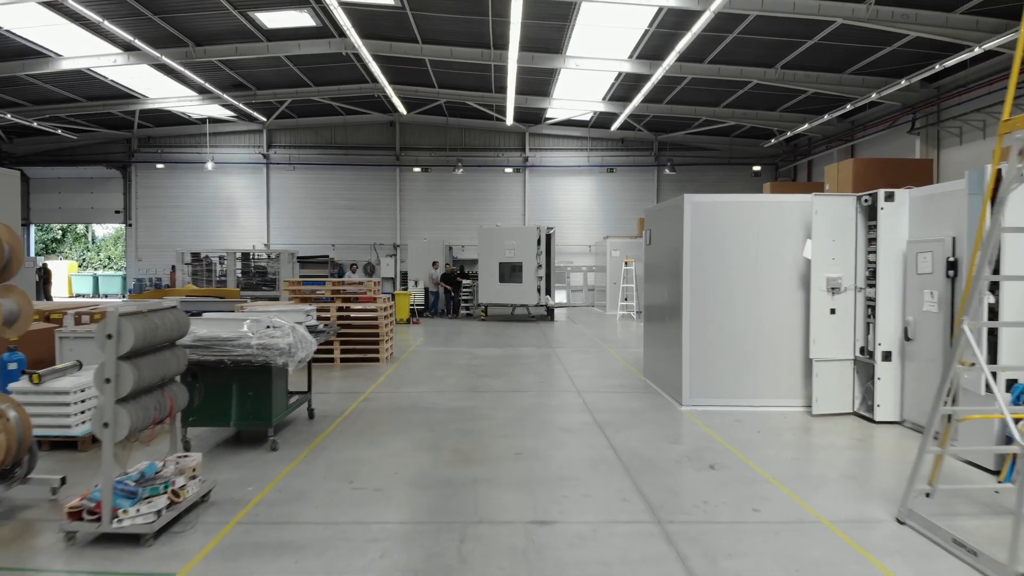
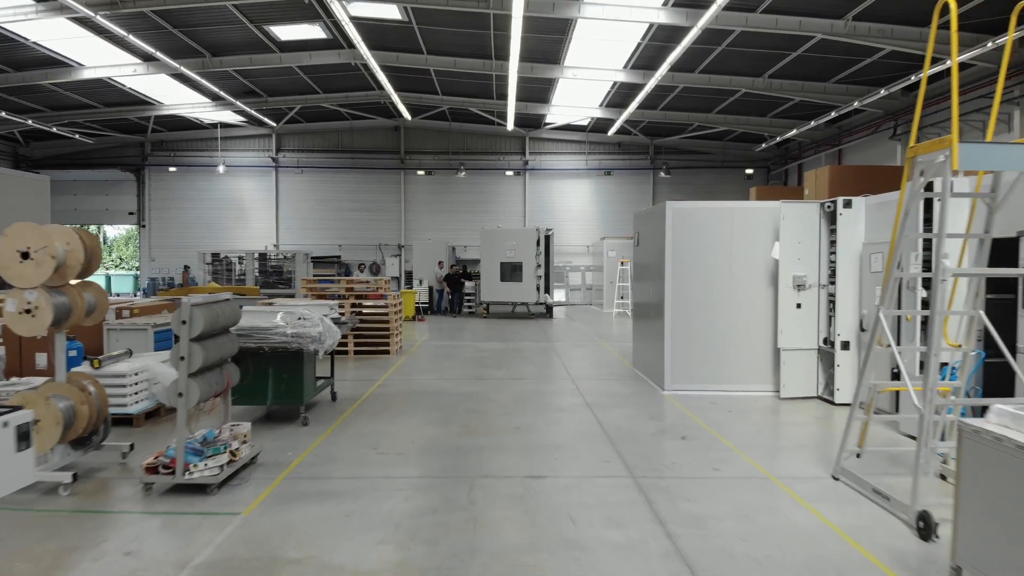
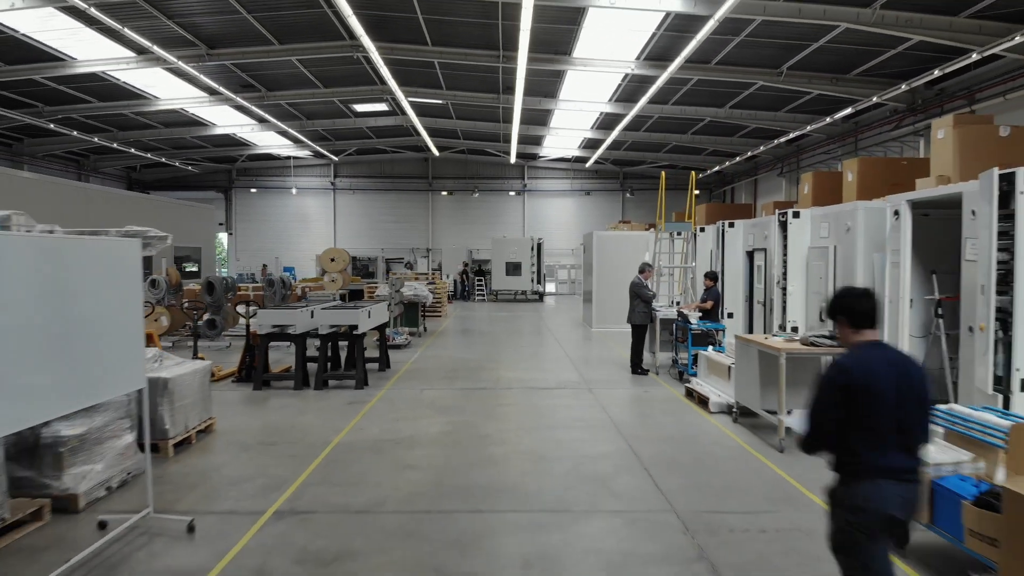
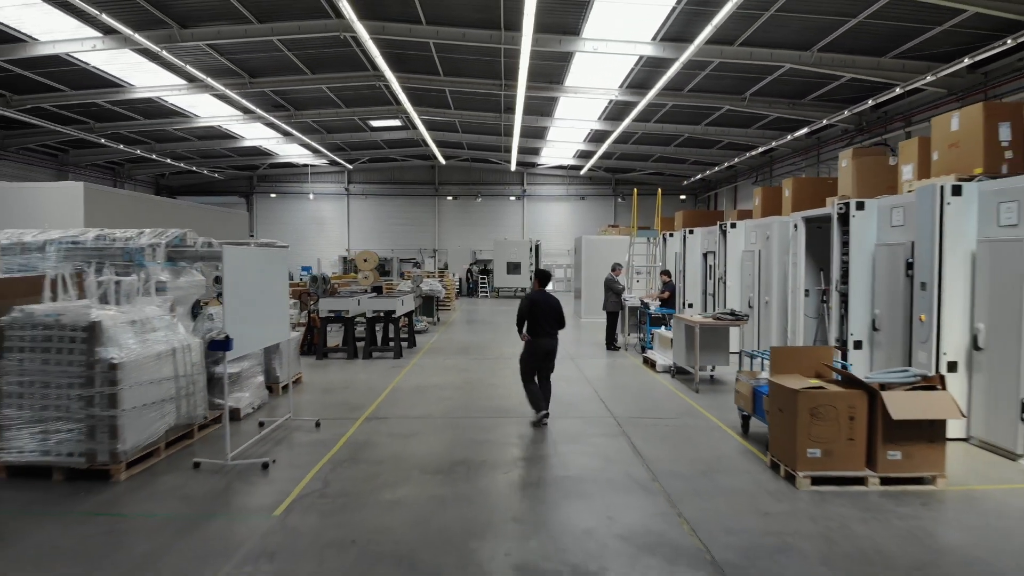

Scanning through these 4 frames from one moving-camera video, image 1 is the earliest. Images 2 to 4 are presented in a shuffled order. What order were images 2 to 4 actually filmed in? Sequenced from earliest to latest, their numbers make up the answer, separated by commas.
2, 3, 4
